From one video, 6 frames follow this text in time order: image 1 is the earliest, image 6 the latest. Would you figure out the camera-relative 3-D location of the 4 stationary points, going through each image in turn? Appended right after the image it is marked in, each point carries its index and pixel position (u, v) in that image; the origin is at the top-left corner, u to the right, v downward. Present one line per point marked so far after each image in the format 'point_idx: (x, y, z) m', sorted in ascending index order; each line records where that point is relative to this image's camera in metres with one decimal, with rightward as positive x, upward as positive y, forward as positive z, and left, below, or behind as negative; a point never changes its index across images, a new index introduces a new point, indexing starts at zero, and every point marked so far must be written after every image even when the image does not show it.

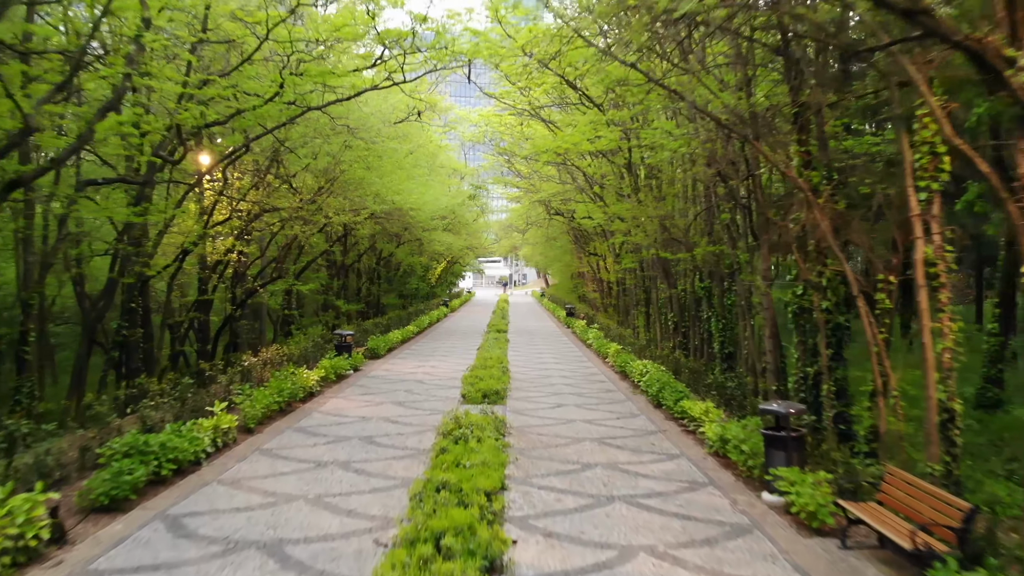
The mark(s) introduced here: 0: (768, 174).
0: (+4.5, +2.0, +6.5) m
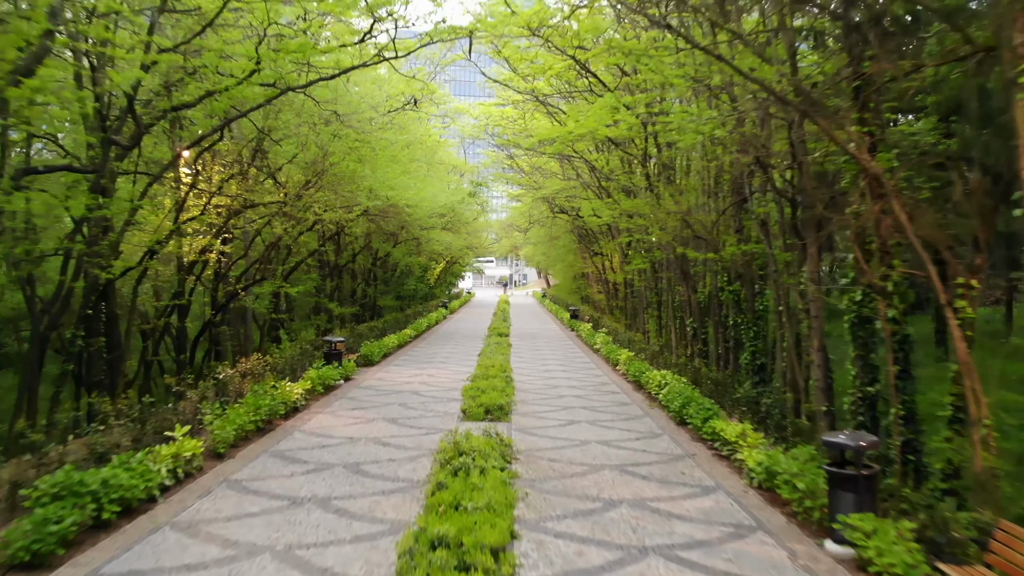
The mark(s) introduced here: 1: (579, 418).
0: (+4.6, +1.9, +5.6) m
1: (+1.5, -2.9, +8.1) m
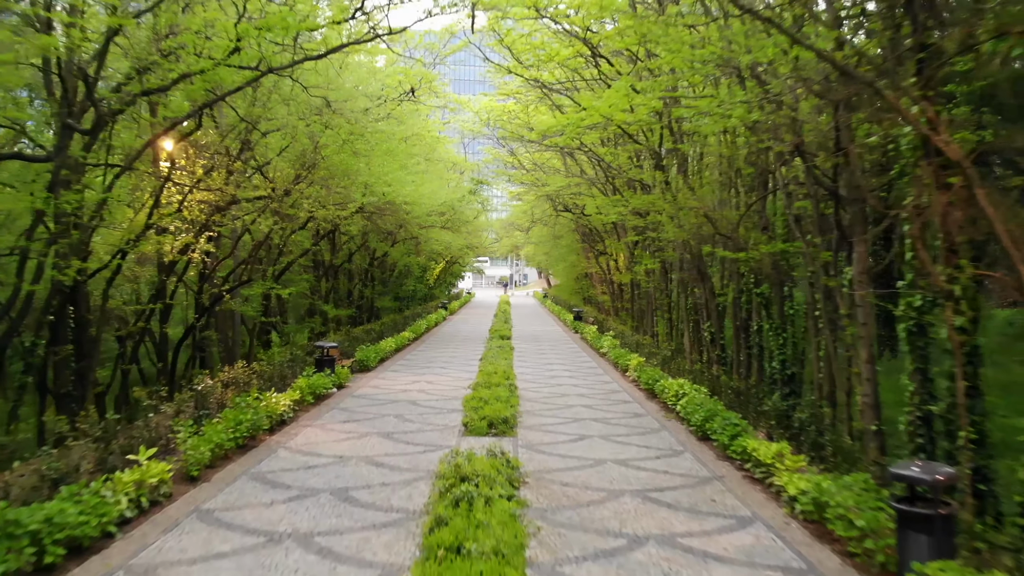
0: (+4.8, +1.9, +4.9) m
1: (+1.6, -2.9, +7.4) m
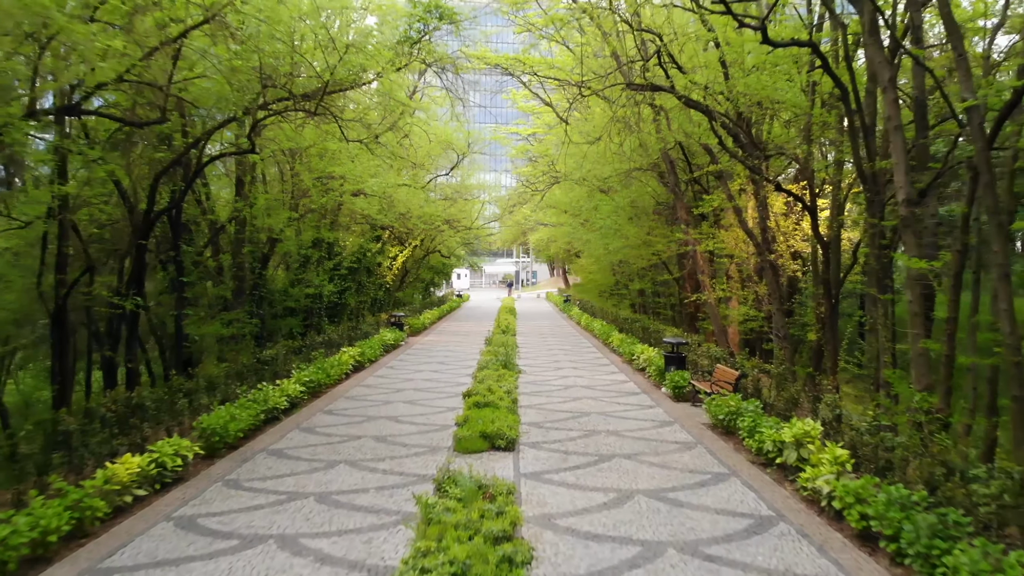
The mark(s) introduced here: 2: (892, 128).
0: (+4.8, +2.1, +3.6) m
1: (+1.6, -2.7, +6.1) m
2: (+5.7, +2.4, +5.5) m
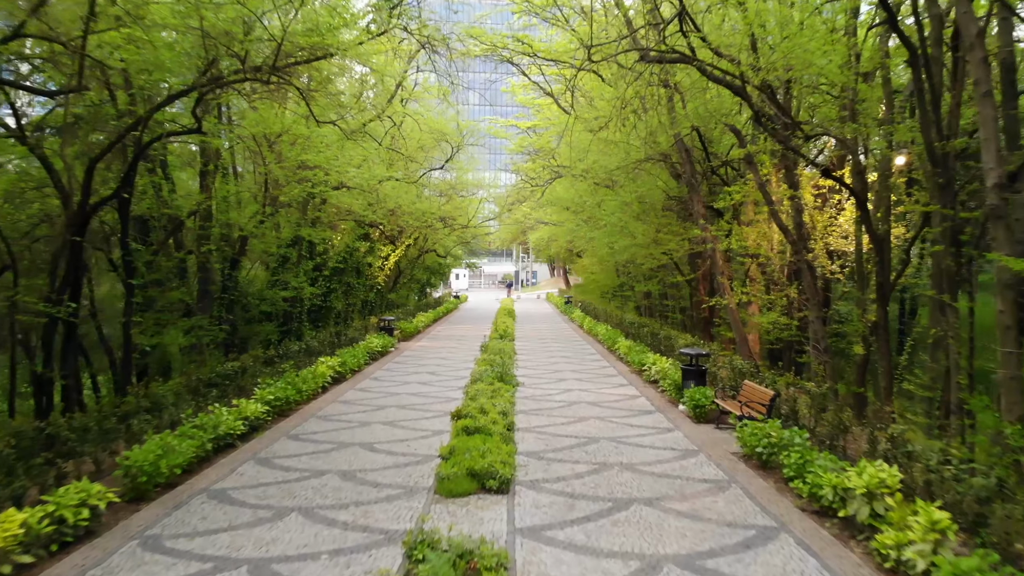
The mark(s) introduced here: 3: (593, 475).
0: (+4.7, +2.0, +2.5) m
1: (+1.6, -2.8, +5.0) m
2: (+5.6, +2.3, +4.4) m
3: (+1.2, -2.7, +5.3) m
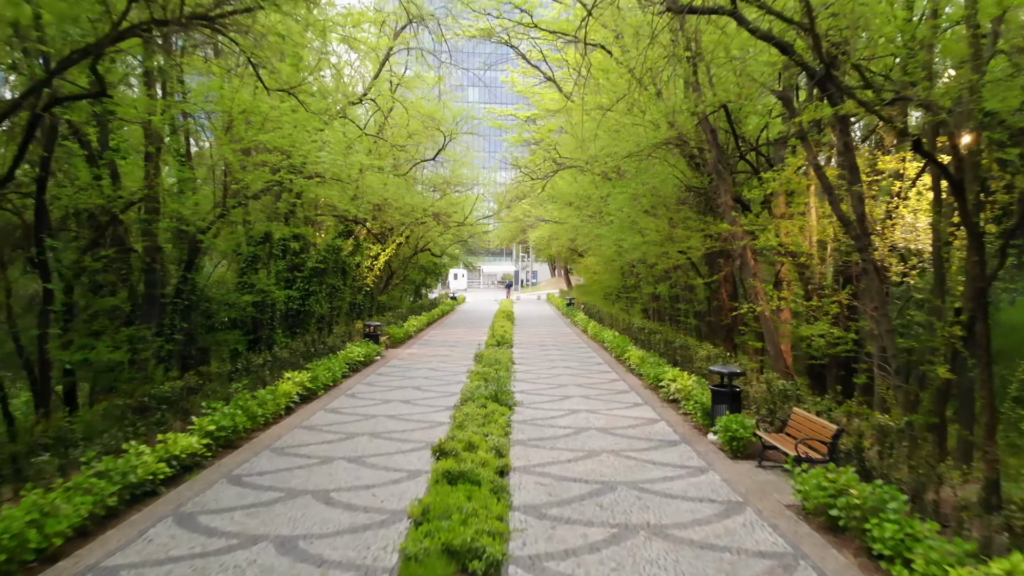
0: (+4.6, +1.9, +1.2) m
1: (+1.5, -2.9, +3.8) m
2: (+5.5, +2.2, +3.1) m
3: (+1.1, -2.8, +4.0) m
